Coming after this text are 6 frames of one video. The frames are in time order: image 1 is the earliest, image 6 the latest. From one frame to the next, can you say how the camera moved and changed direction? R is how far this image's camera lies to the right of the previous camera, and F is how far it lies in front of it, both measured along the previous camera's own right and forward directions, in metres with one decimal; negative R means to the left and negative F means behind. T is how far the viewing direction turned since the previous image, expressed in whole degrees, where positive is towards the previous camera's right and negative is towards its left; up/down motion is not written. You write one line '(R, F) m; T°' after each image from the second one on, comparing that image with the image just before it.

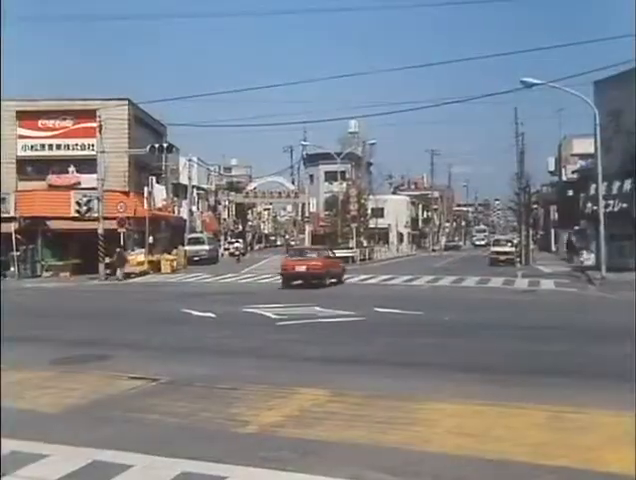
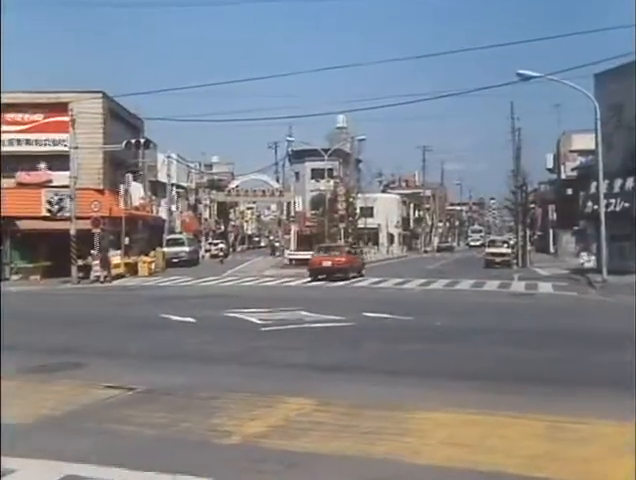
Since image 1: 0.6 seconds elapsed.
(+0.1, +0.8) m; 0°
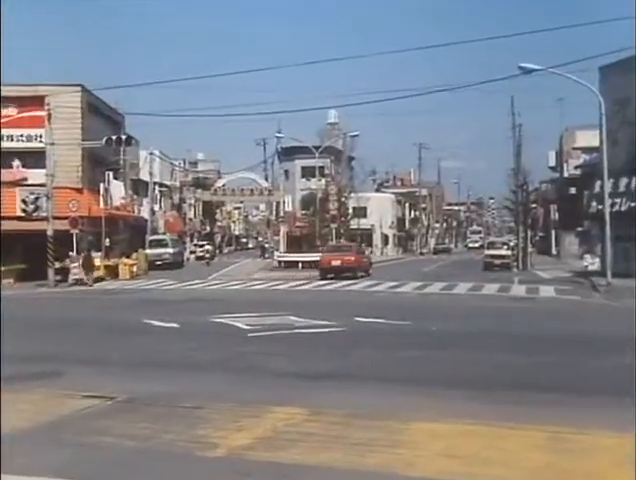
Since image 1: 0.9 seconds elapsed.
(+0.1, +0.7) m; 0°
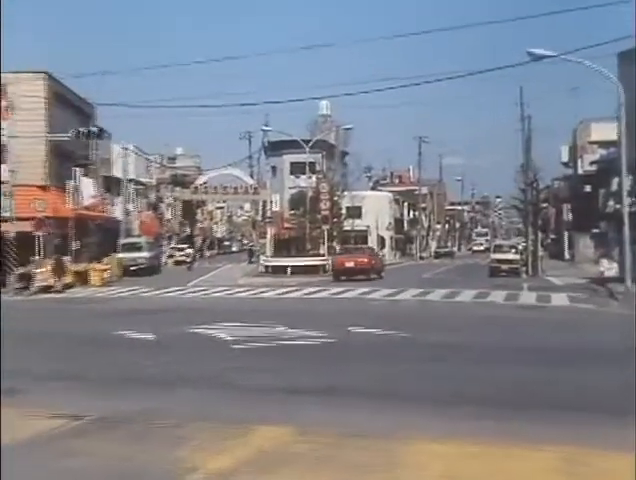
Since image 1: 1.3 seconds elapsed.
(+0.1, +1.3) m; 0°
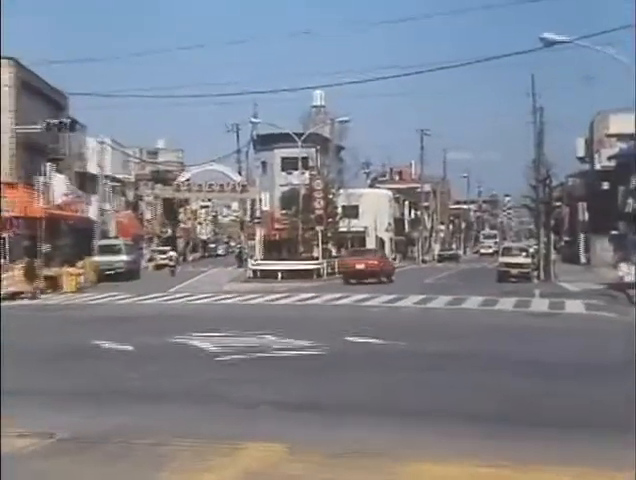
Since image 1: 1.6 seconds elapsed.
(+0.1, +1.1) m; 0°
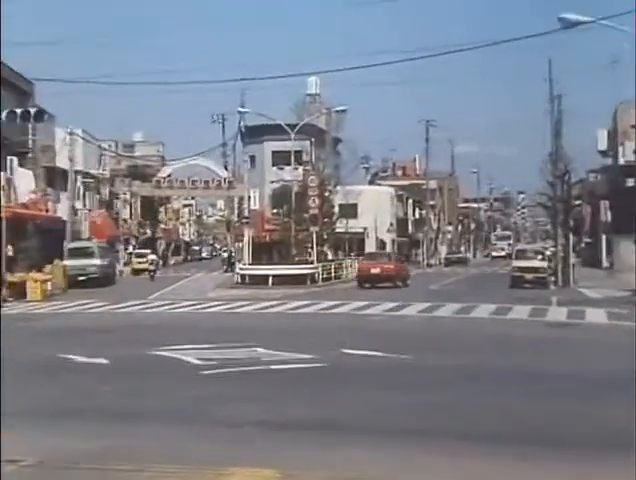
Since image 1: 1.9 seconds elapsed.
(0.0, +1.1) m; 0°
